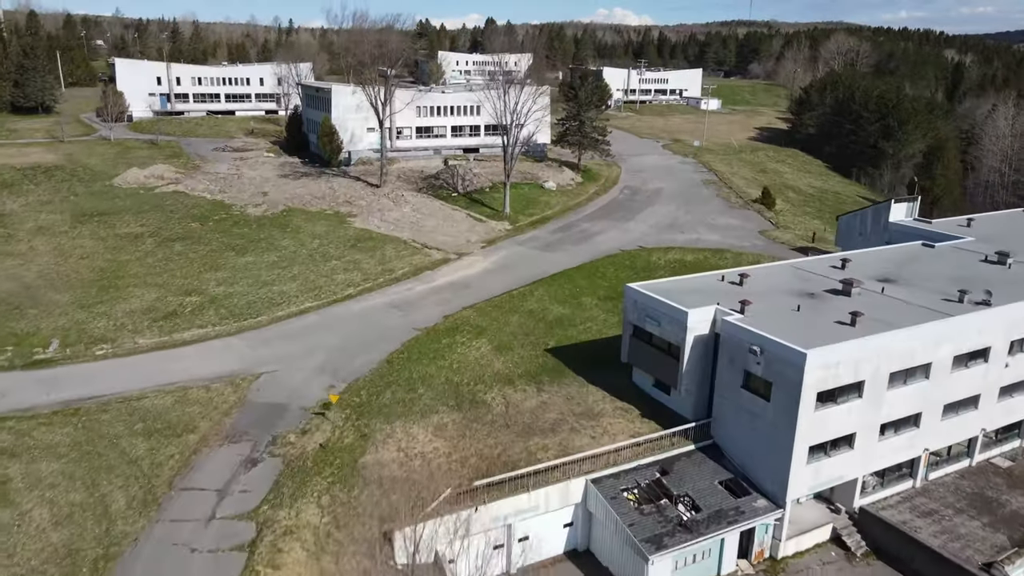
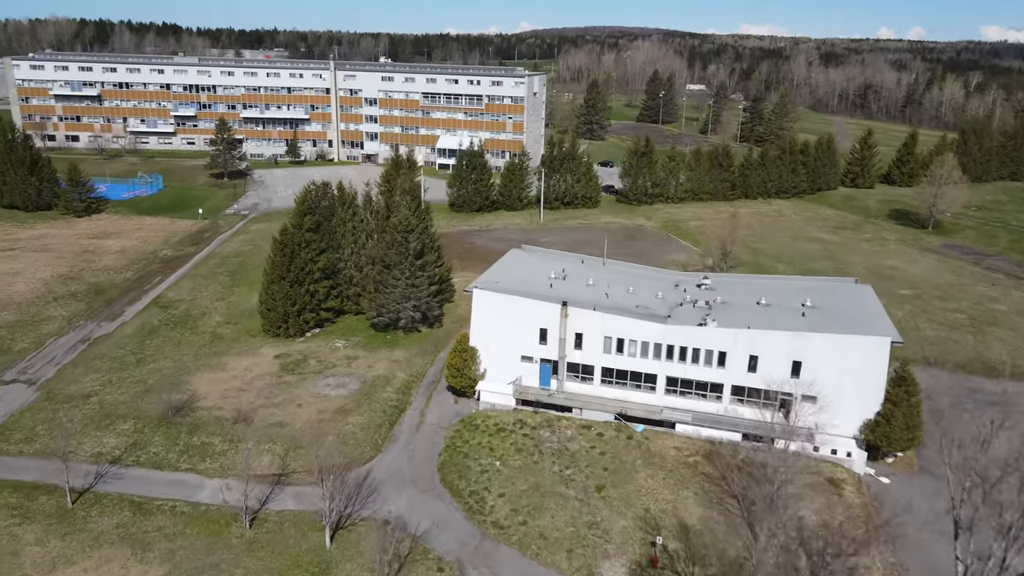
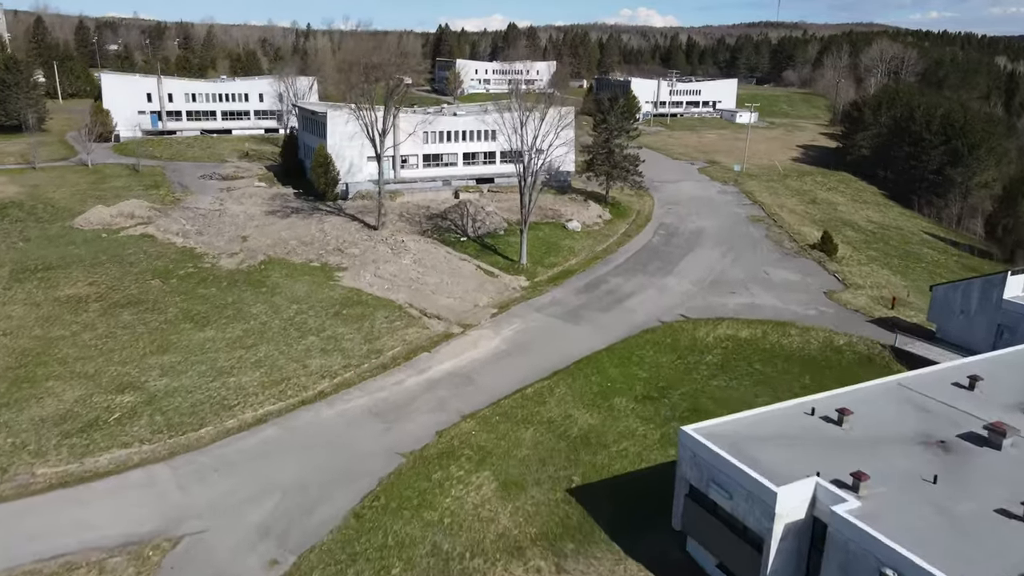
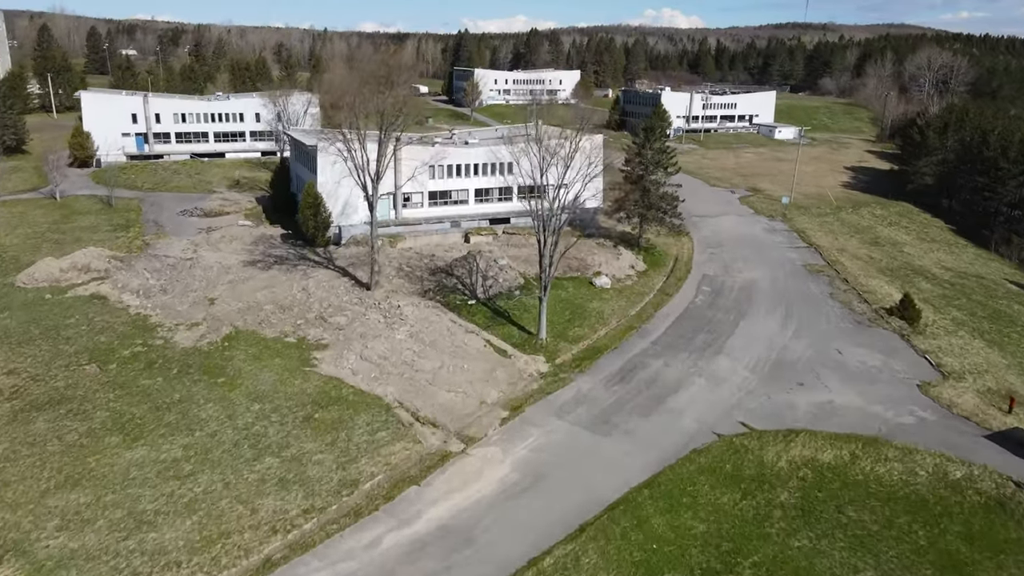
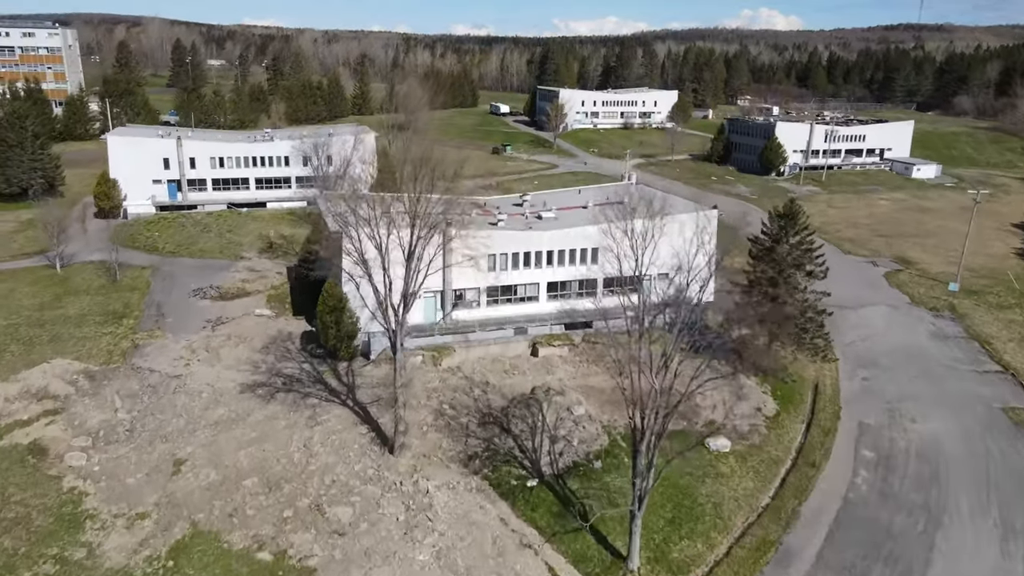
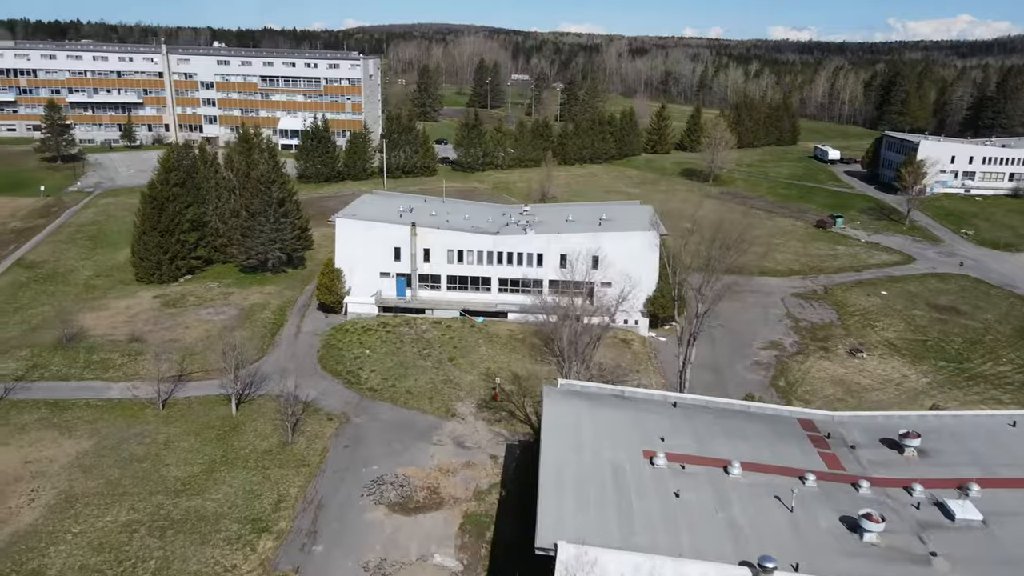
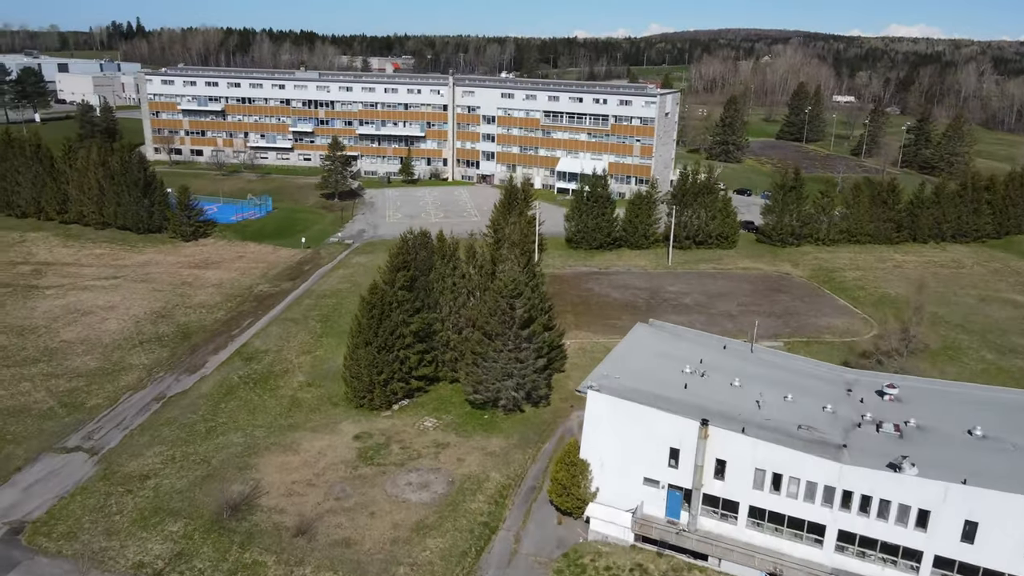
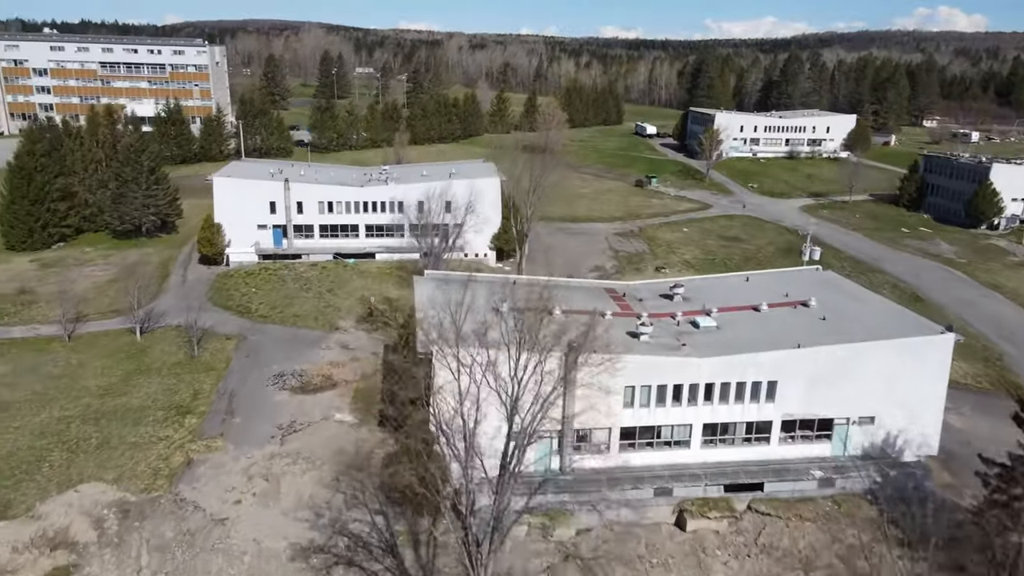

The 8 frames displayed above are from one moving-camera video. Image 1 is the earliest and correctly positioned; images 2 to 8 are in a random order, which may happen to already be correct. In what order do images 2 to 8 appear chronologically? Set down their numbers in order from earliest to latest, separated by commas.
3, 4, 5, 8, 6, 2, 7
